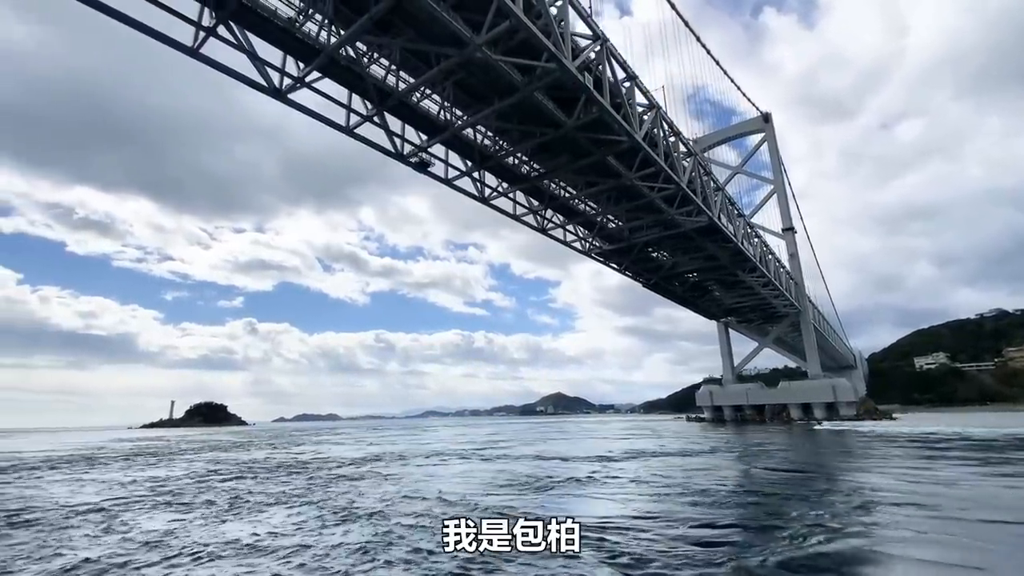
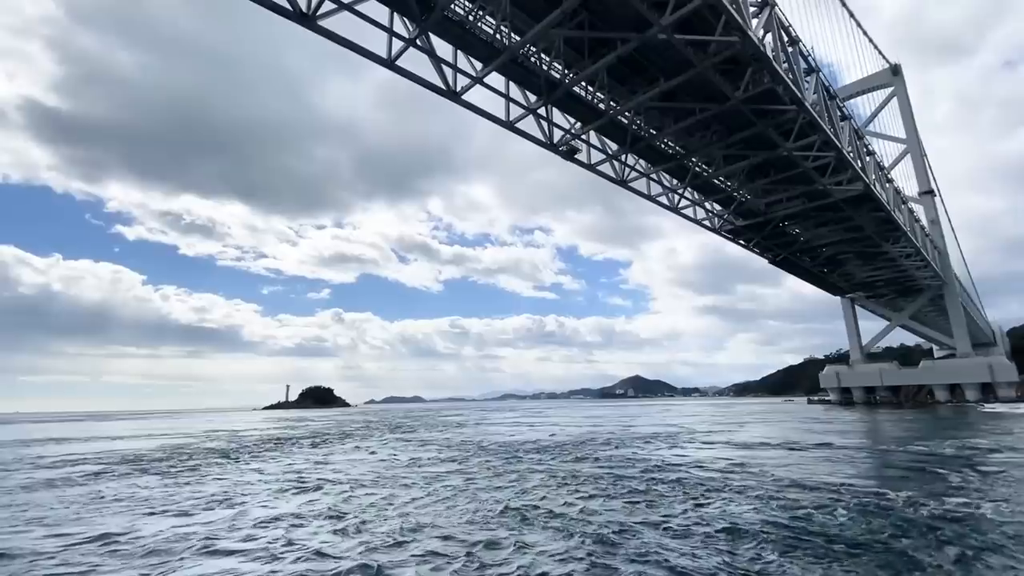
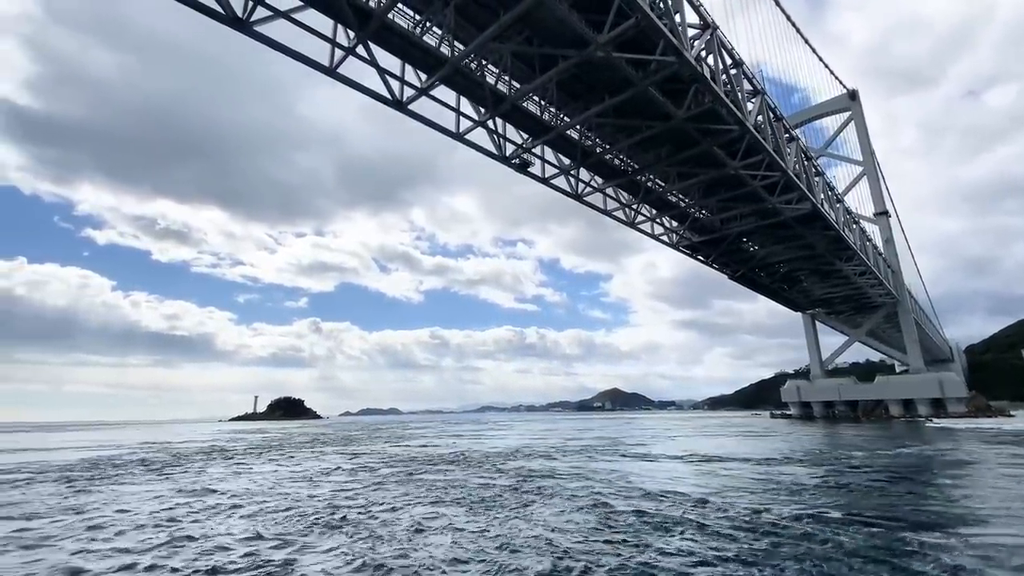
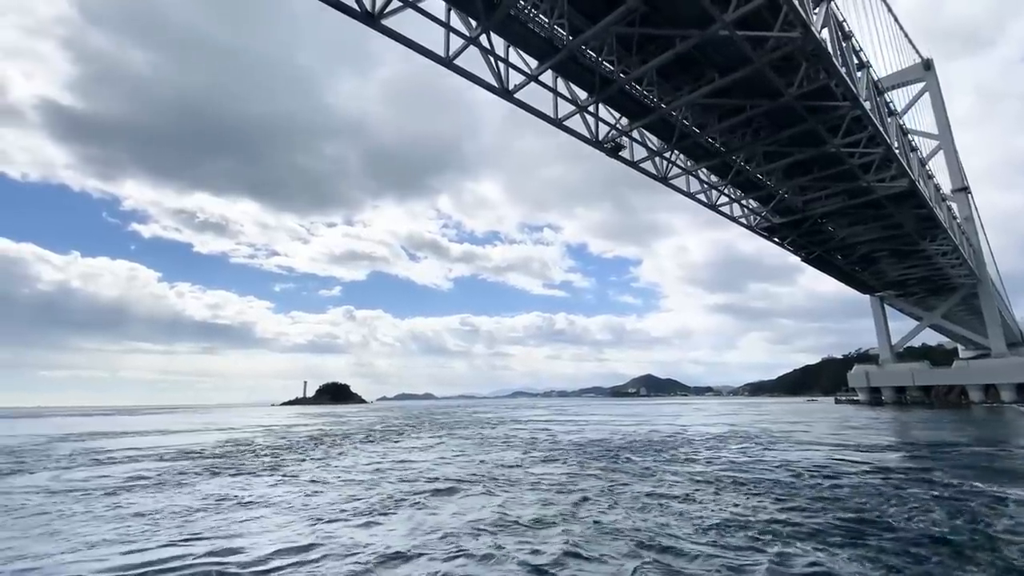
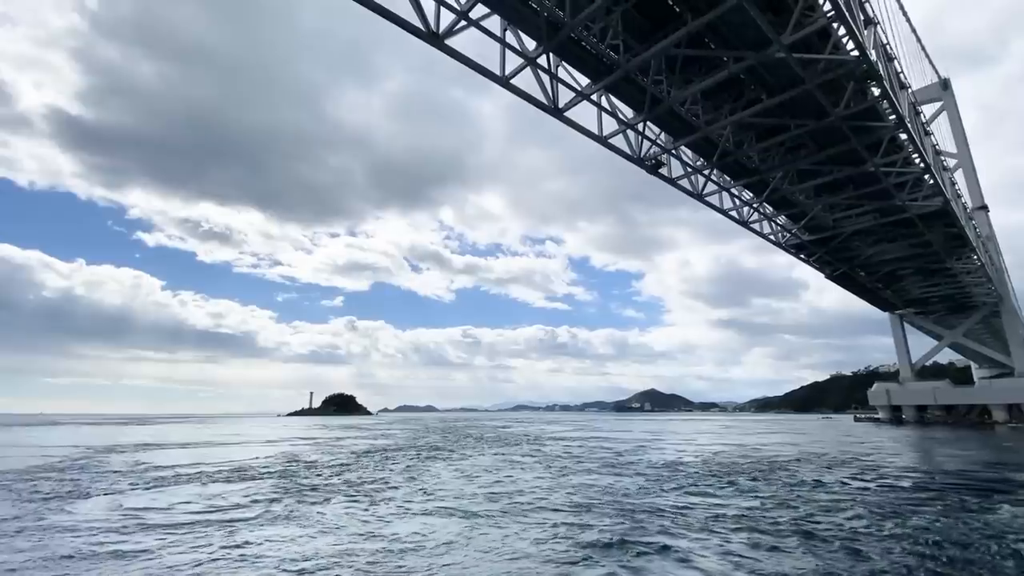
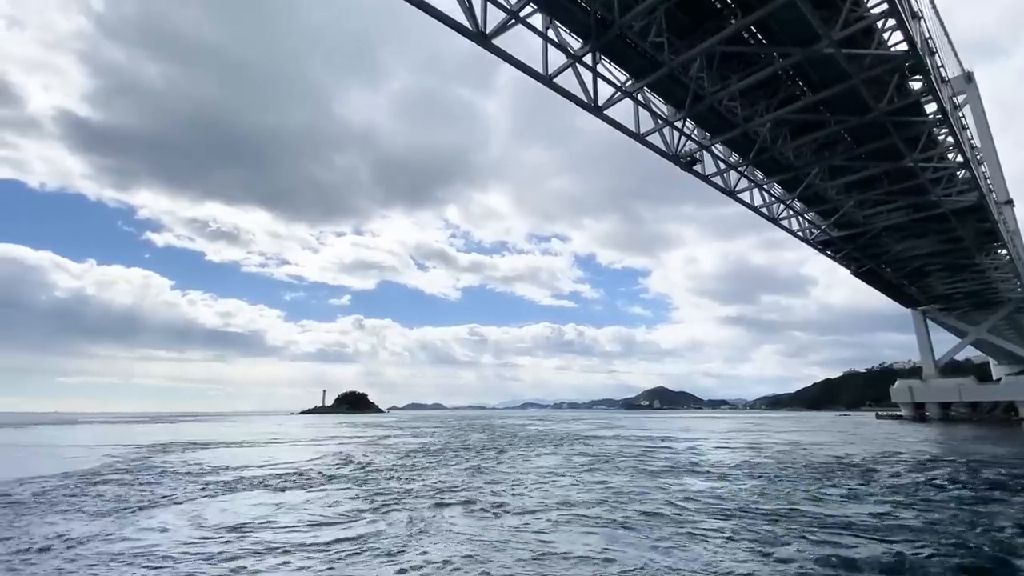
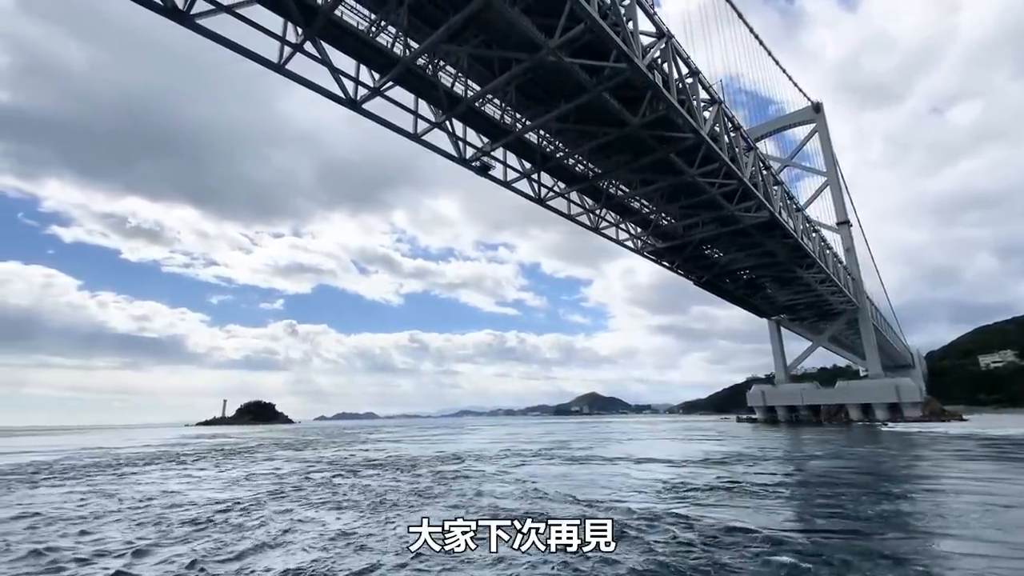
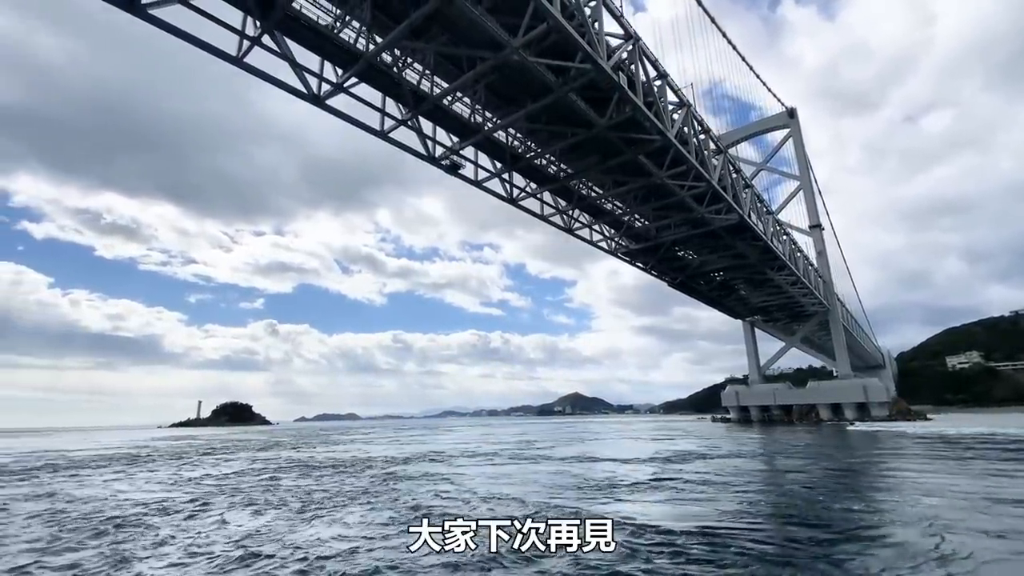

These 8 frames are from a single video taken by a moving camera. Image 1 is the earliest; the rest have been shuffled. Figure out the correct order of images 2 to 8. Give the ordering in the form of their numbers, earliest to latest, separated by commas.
8, 7, 3, 2, 4, 5, 6
